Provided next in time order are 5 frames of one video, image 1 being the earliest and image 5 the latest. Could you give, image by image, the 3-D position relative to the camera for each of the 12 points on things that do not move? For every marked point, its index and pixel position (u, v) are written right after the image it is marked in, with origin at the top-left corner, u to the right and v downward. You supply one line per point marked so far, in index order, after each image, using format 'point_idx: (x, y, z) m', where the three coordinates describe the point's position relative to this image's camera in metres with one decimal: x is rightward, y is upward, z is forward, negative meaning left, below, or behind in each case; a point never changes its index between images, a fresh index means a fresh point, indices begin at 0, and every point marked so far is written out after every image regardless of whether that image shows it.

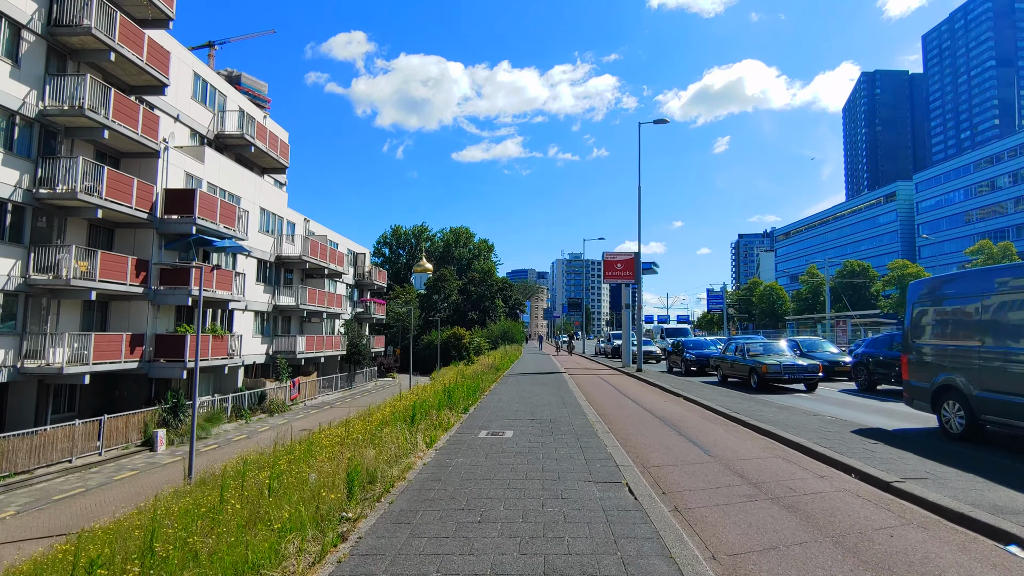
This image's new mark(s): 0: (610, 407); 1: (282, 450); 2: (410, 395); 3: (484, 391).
0: (+1.8, -2.2, +10.1) m
1: (-4.2, -3.0, +10.1) m
2: (-2.1, -2.3, +11.4) m
3: (-0.6, -2.3, +12.3) m
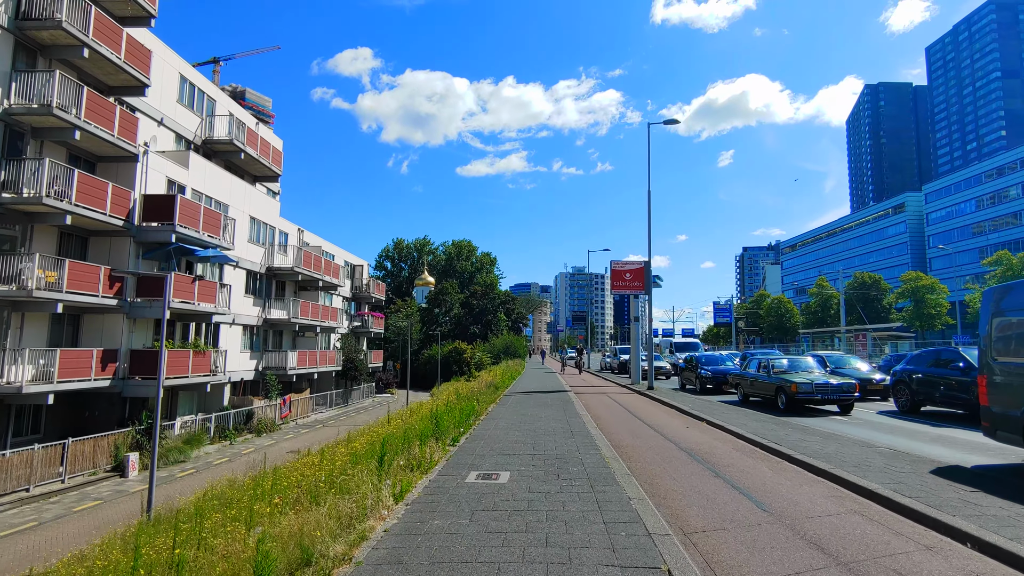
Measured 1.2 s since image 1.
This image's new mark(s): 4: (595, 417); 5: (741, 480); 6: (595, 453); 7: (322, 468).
0: (+1.8, -2.3, +8.7) m
1: (-4.2, -3.1, +8.7) m
2: (-2.1, -2.4, +9.9) m
3: (-0.6, -2.5, +10.8) m
4: (+1.7, -2.6, +11.2) m
5: (+2.4, -2.0, +5.8) m
6: (+1.0, -2.0, +6.7) m
7: (-2.6, -2.5, +7.6) m
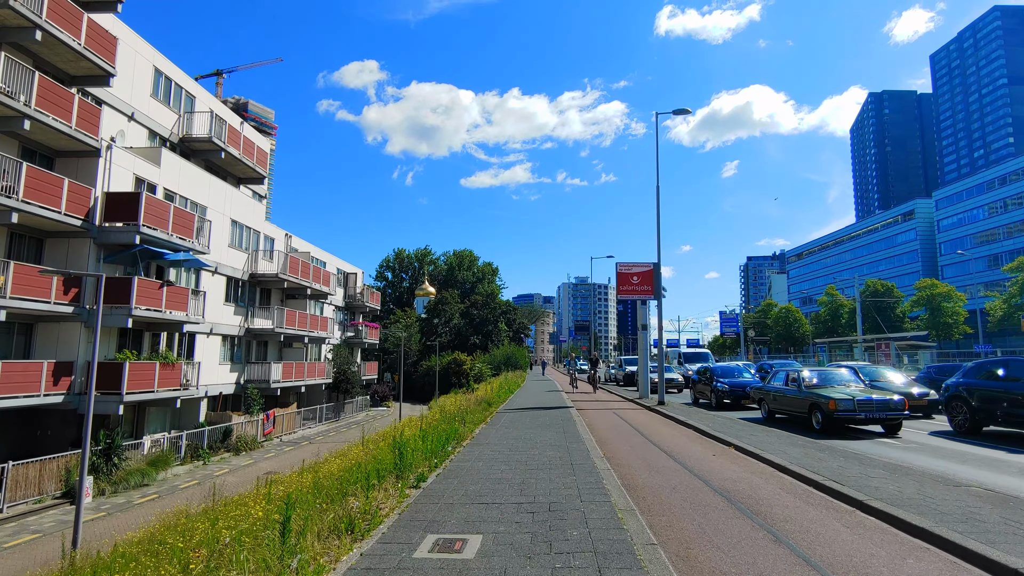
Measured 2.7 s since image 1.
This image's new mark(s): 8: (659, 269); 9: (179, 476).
0: (+1.6, -2.2, +6.9) m
1: (-4.4, -3.1, +7.0) m
2: (-2.3, -2.4, +8.2) m
3: (-0.8, -2.5, +9.1) m
4: (+1.5, -2.6, +9.4) m
5: (+2.2, -1.9, +4.0) m
6: (+0.8, -1.9, +4.9) m
7: (-2.8, -2.4, +5.9) m
8: (+5.2, +0.7, +19.6) m
9: (-11.2, -6.3, +18.8) m
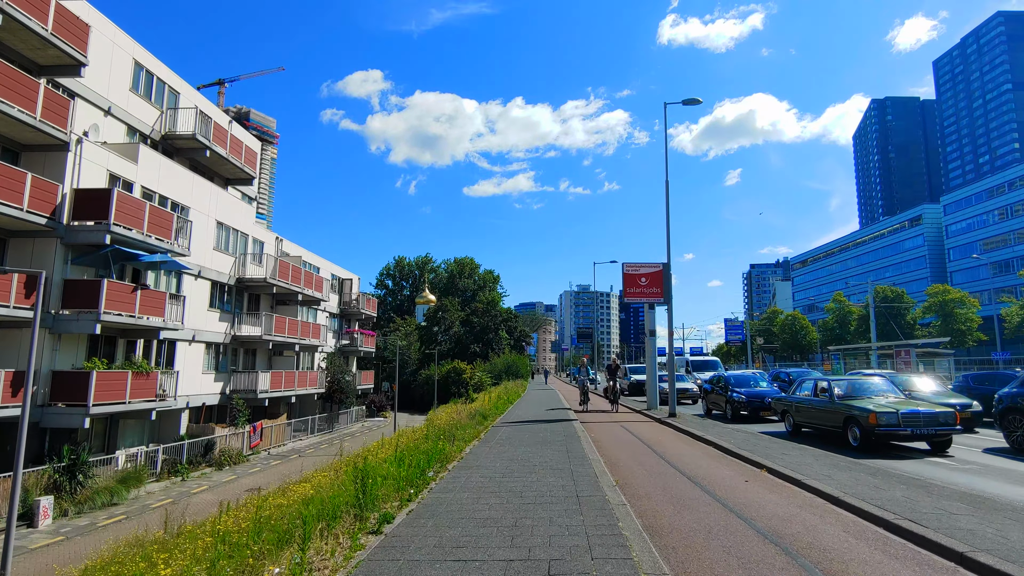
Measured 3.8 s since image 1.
0: (+1.5, -2.1, +5.6) m
1: (-4.5, -3.0, +5.7) m
2: (-2.3, -2.3, +6.9) m
3: (-0.9, -2.4, +7.8) m
4: (+1.4, -2.5, +8.1) m
5: (+2.1, -1.7, +2.7) m
6: (+0.7, -1.8, +3.6) m
7: (-2.9, -2.3, +4.6) m
8: (+5.1, +0.6, +18.4) m
9: (-11.2, -6.4, +17.4) m
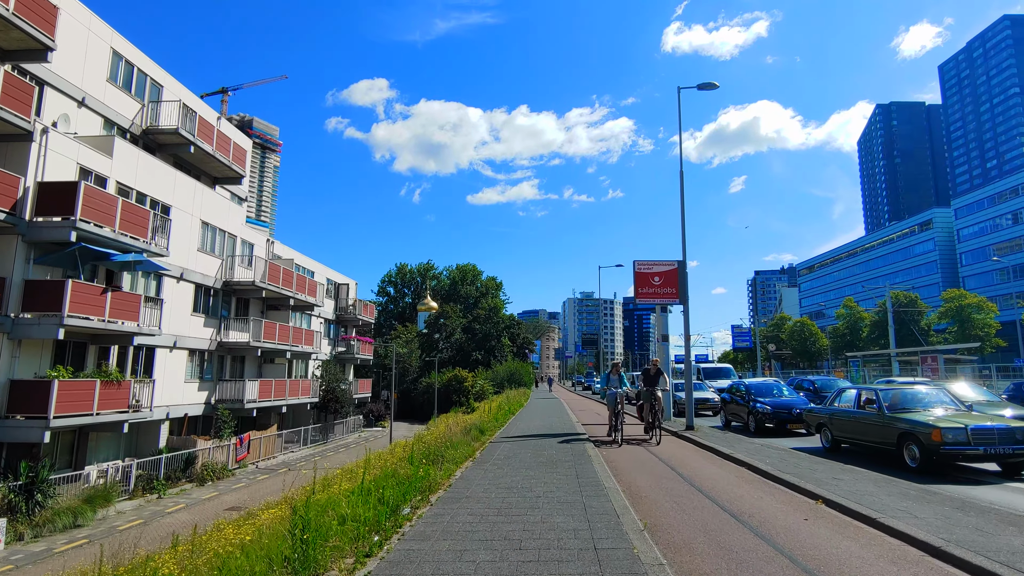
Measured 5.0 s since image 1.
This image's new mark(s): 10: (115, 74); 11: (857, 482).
0: (+1.5, -2.0, +4.2) m
1: (-4.5, -2.9, +4.3) m
2: (-2.4, -2.2, +5.5) m
3: (-0.9, -2.3, +6.4) m
4: (+1.4, -2.4, +6.7) m
5: (+2.0, -1.6, +1.3) m
6: (+0.7, -1.6, +2.2) m
7: (-2.9, -2.2, +3.2) m
8: (+5.1, +0.6, +17.0) m
9: (-11.2, -6.5, +16.0) m
10: (-13.8, +7.5, +19.4) m
11: (+4.4, -2.5, +7.2) m
